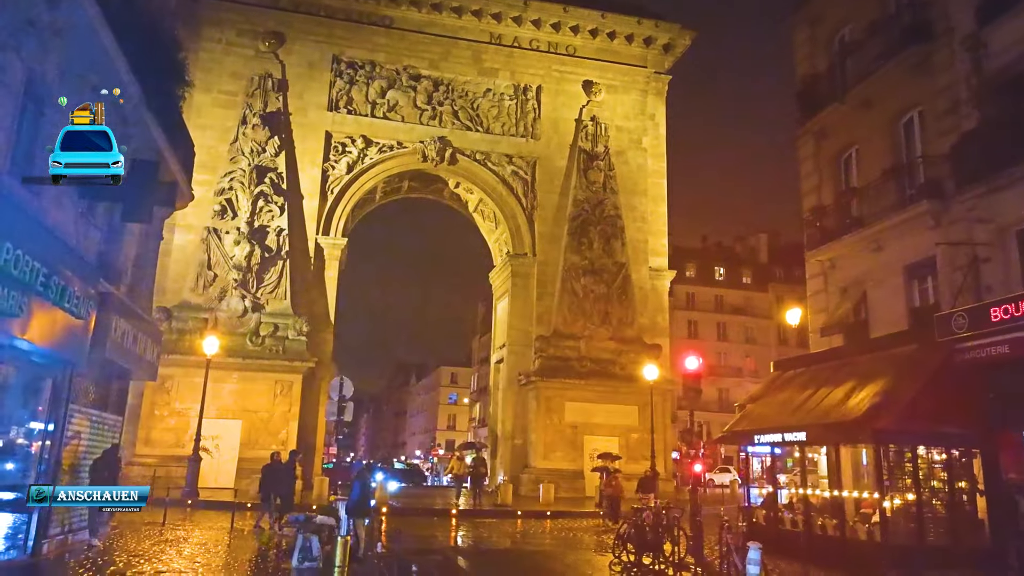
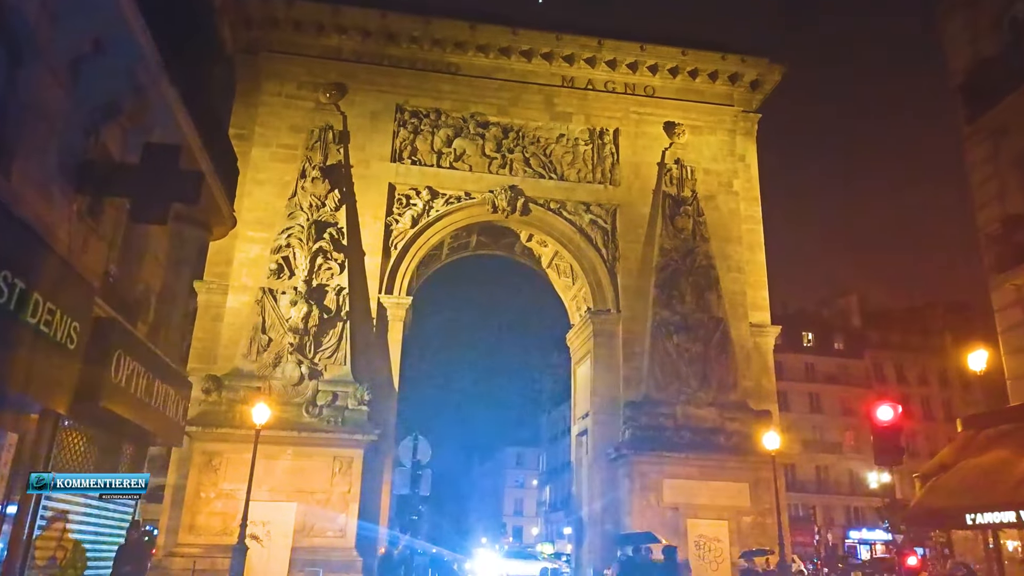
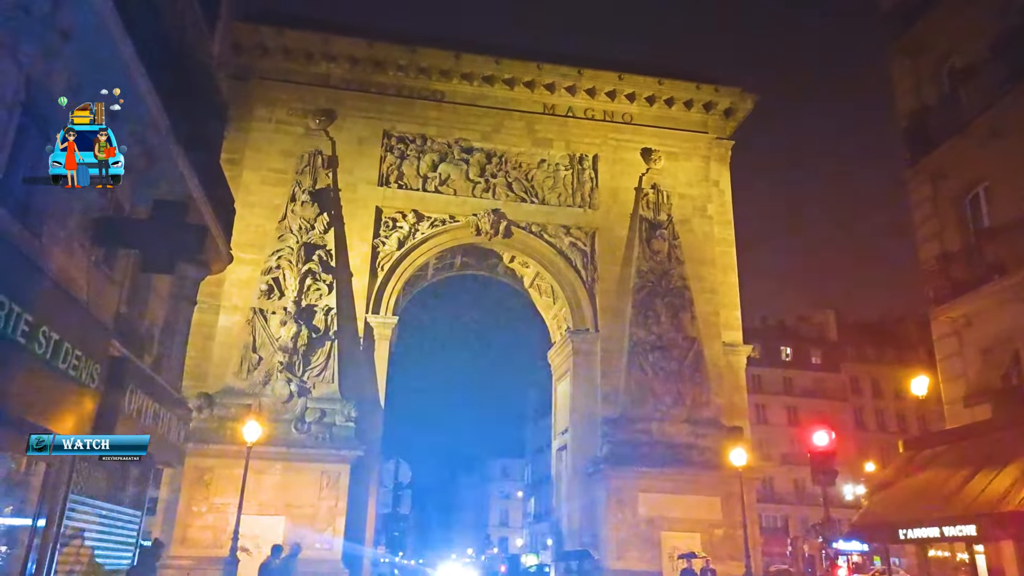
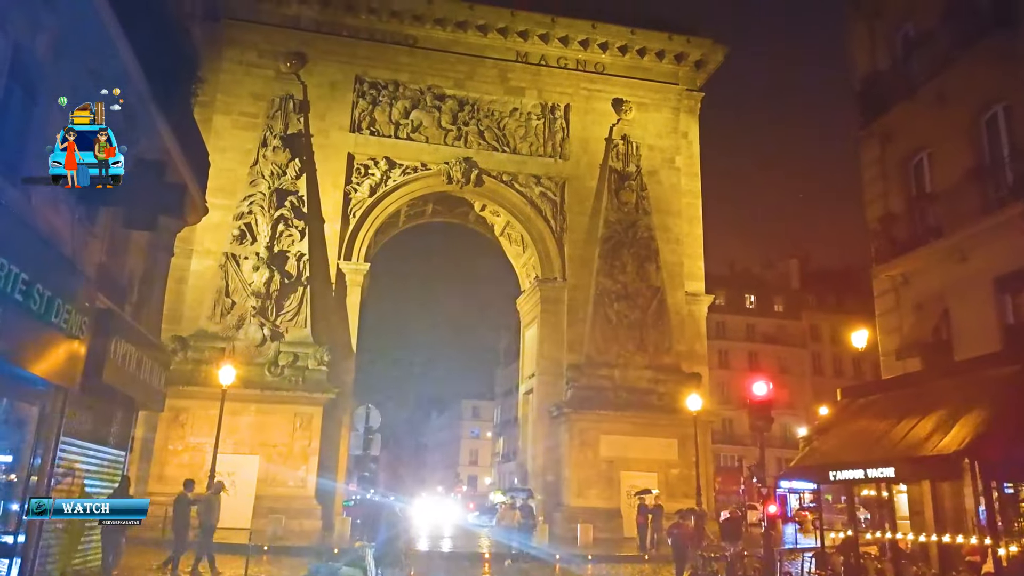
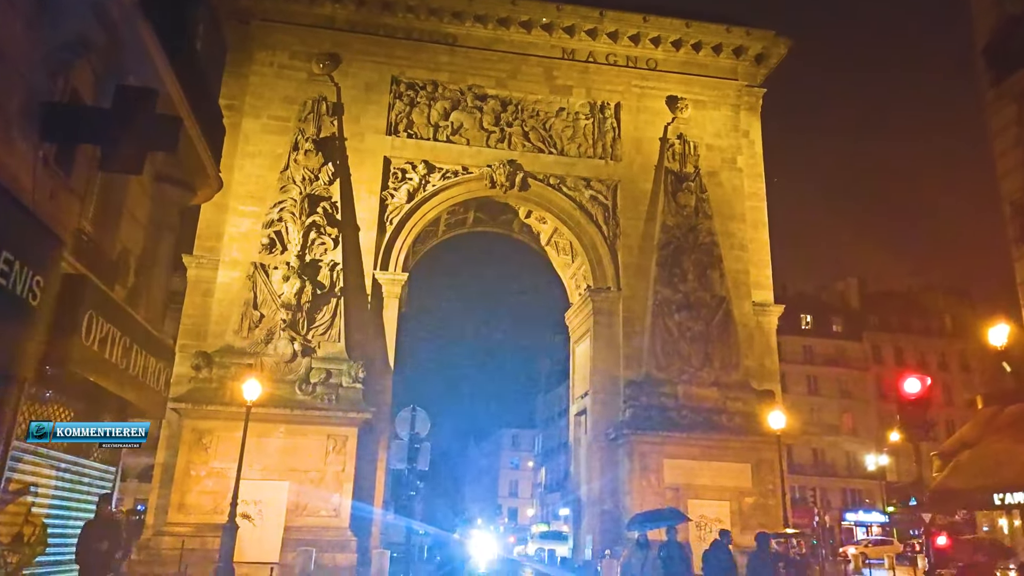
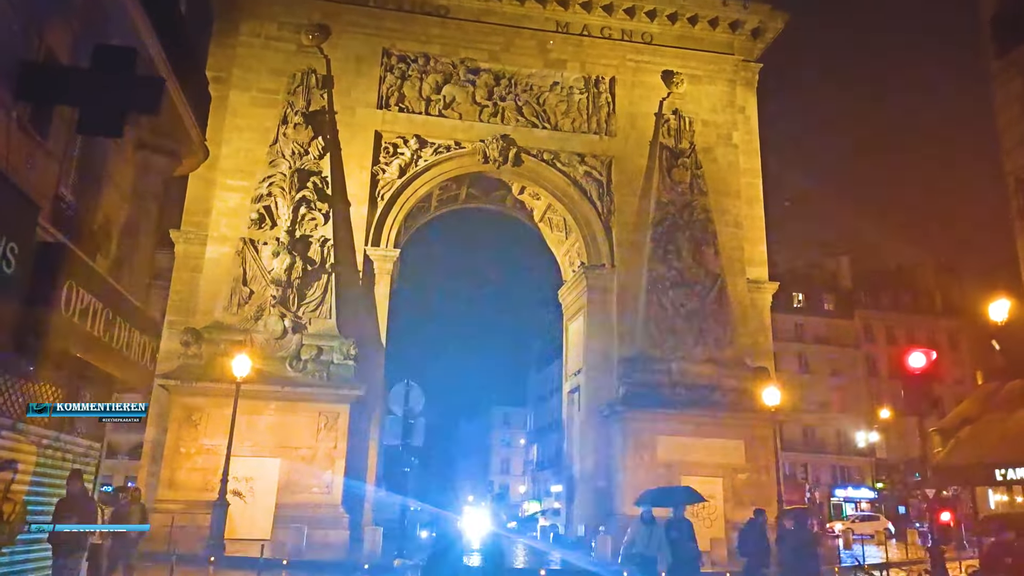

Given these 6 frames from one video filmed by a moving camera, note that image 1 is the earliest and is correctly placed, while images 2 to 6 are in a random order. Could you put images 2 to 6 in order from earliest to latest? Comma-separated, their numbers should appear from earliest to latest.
4, 3, 2, 5, 6
